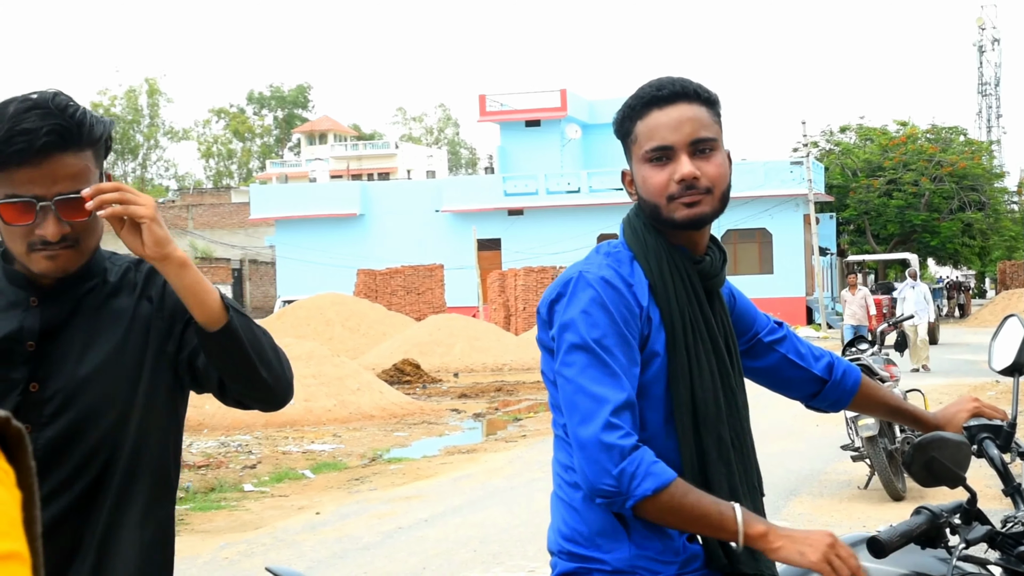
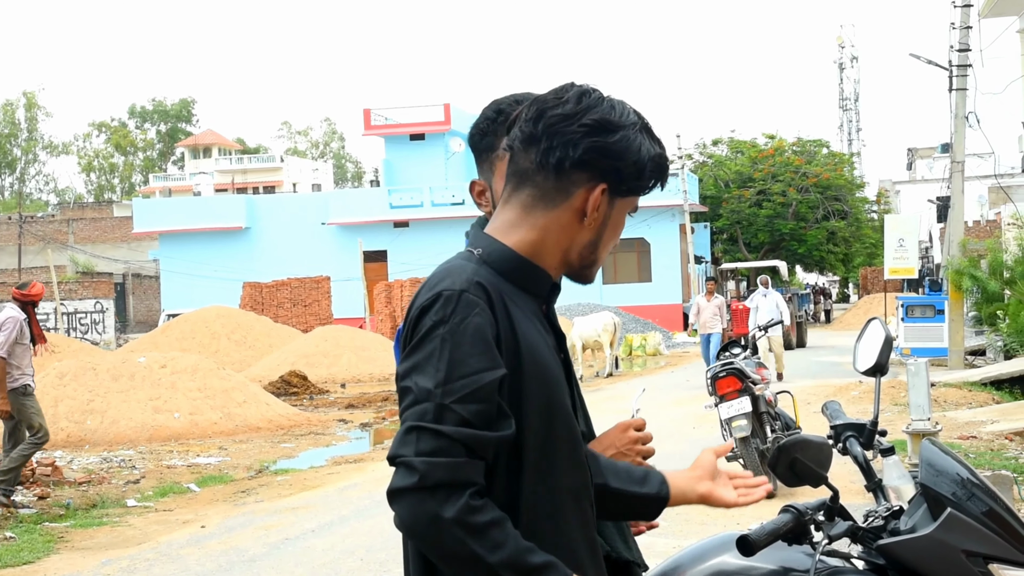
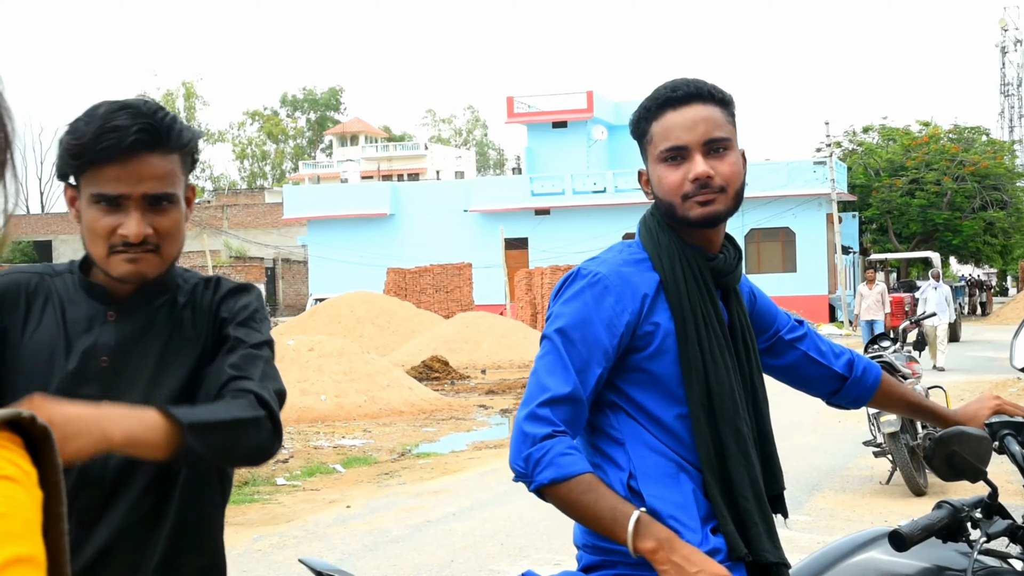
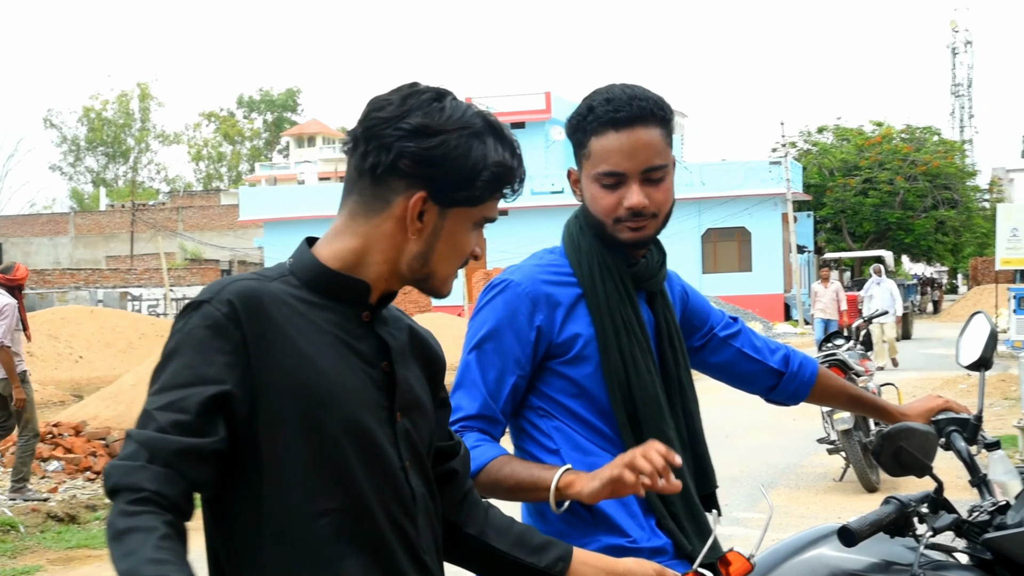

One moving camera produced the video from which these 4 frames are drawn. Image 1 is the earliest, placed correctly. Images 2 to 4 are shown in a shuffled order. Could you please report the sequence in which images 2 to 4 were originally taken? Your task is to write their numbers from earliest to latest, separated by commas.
3, 4, 2
